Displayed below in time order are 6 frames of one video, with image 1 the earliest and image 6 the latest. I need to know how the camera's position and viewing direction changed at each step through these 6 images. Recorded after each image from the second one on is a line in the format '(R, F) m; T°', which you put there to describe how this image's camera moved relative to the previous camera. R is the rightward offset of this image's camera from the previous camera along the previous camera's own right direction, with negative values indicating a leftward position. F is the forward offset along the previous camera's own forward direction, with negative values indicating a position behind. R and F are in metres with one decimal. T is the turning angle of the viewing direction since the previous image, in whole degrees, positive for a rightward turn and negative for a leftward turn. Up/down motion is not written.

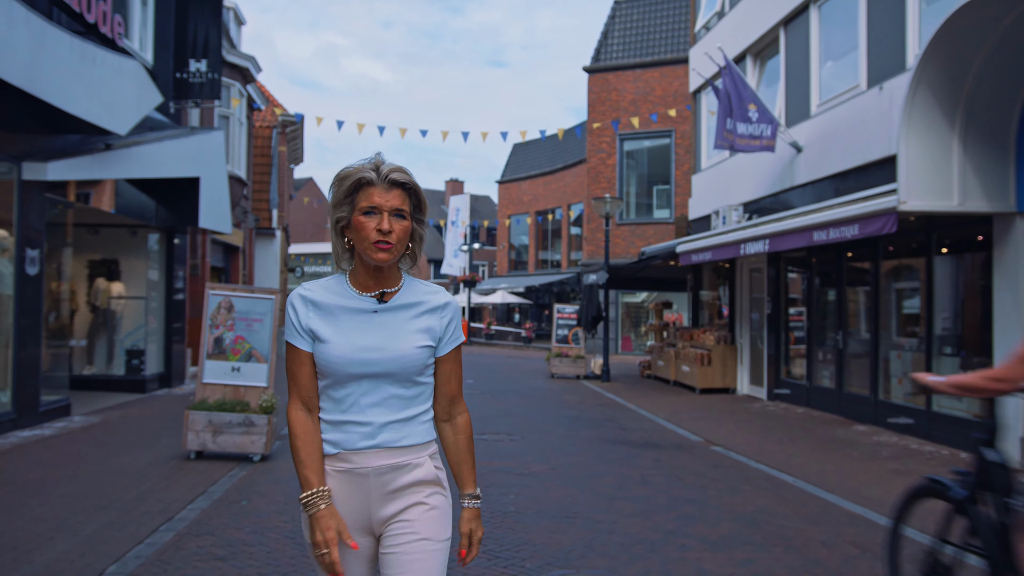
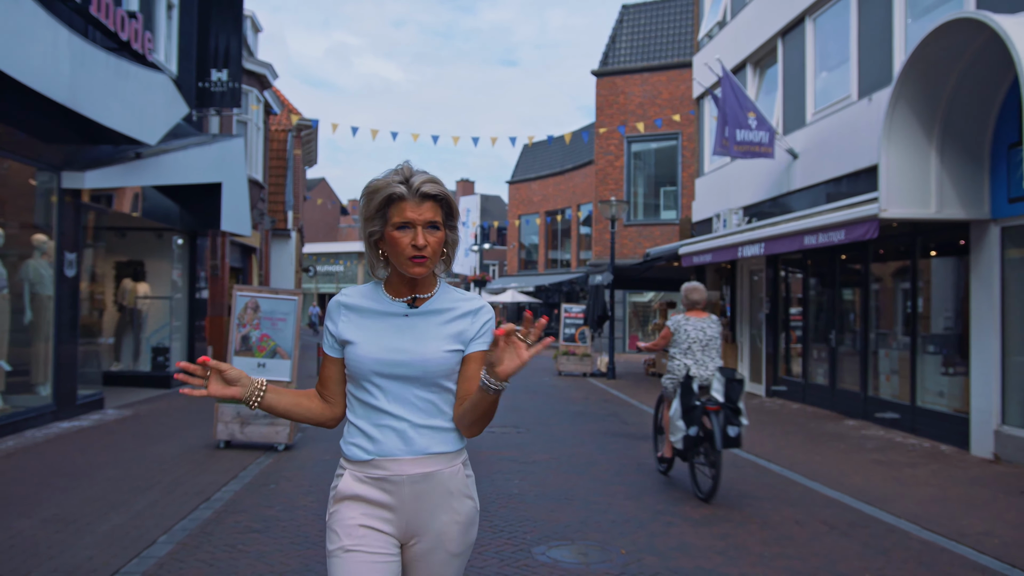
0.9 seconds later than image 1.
(0.0, -0.6) m; -1°
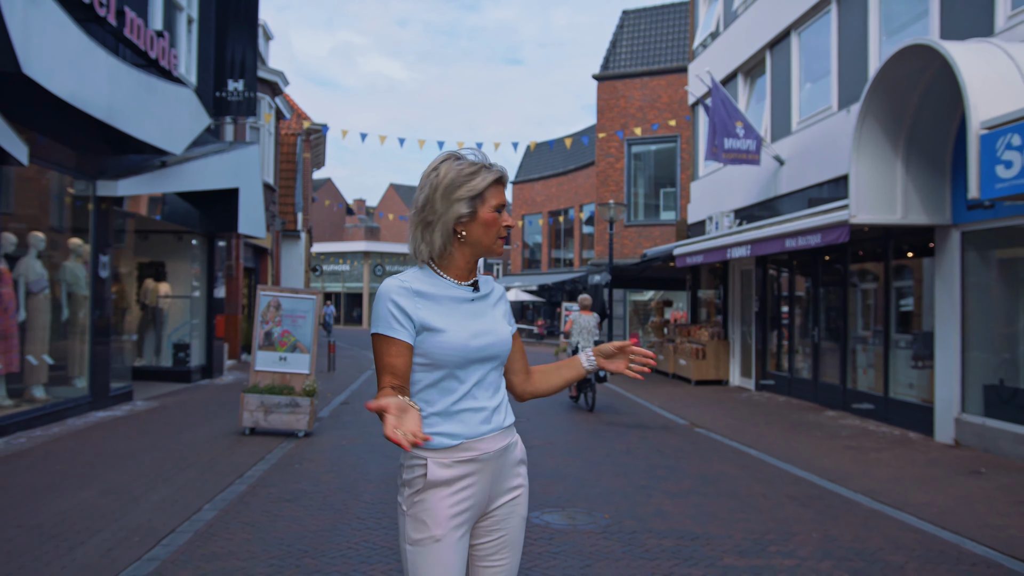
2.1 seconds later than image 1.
(0.0, -0.7) m; 0°
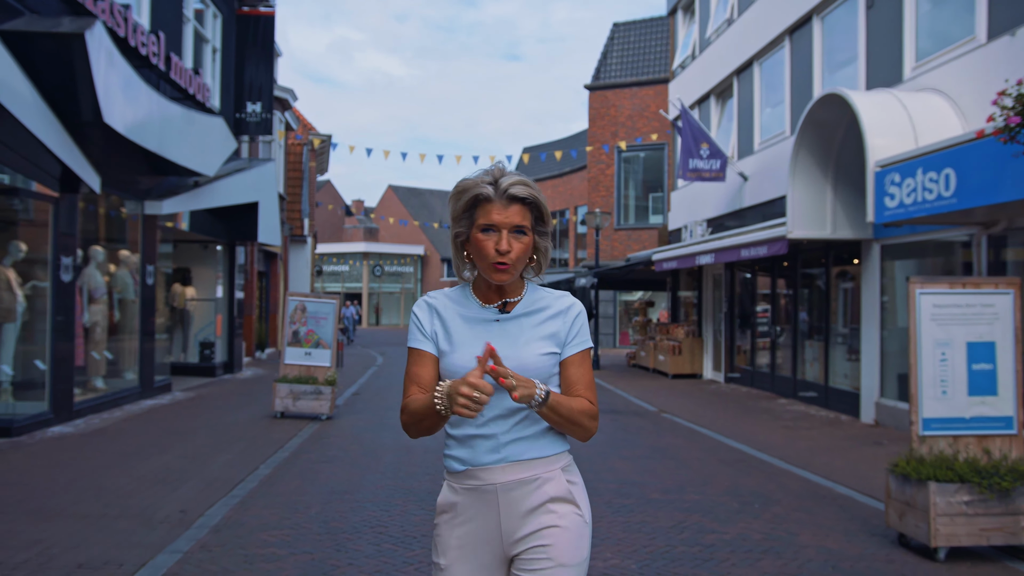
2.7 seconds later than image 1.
(+0.1, -1.6) m; 0°
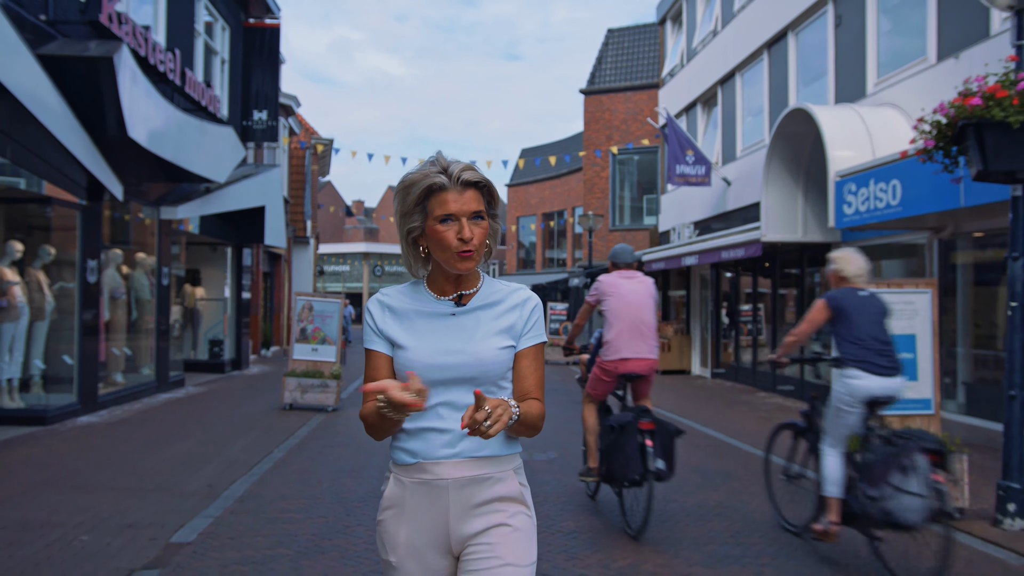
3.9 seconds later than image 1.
(+0.1, -0.8) m; 0°
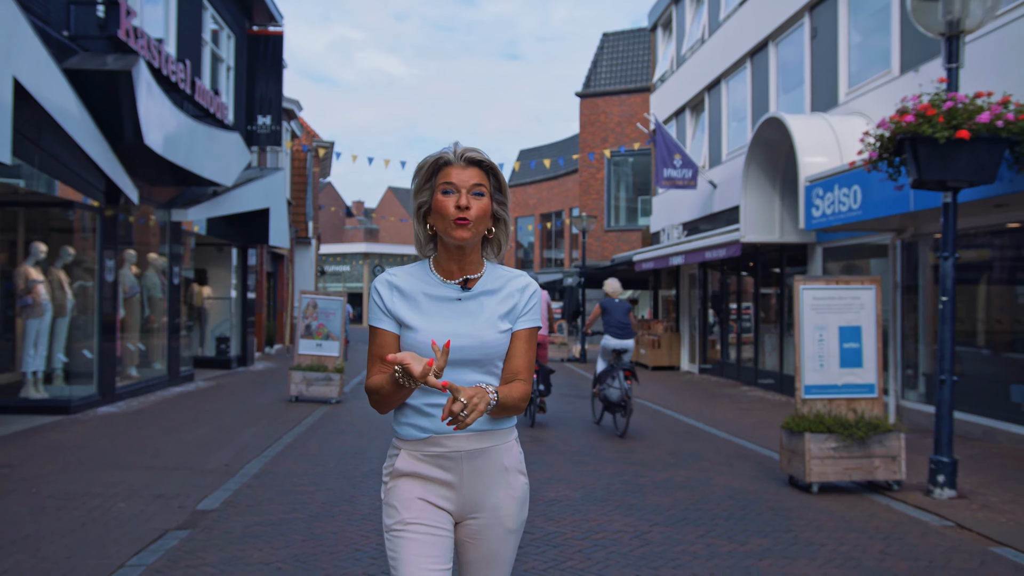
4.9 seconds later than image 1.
(+0.1, -0.7) m; 0°
